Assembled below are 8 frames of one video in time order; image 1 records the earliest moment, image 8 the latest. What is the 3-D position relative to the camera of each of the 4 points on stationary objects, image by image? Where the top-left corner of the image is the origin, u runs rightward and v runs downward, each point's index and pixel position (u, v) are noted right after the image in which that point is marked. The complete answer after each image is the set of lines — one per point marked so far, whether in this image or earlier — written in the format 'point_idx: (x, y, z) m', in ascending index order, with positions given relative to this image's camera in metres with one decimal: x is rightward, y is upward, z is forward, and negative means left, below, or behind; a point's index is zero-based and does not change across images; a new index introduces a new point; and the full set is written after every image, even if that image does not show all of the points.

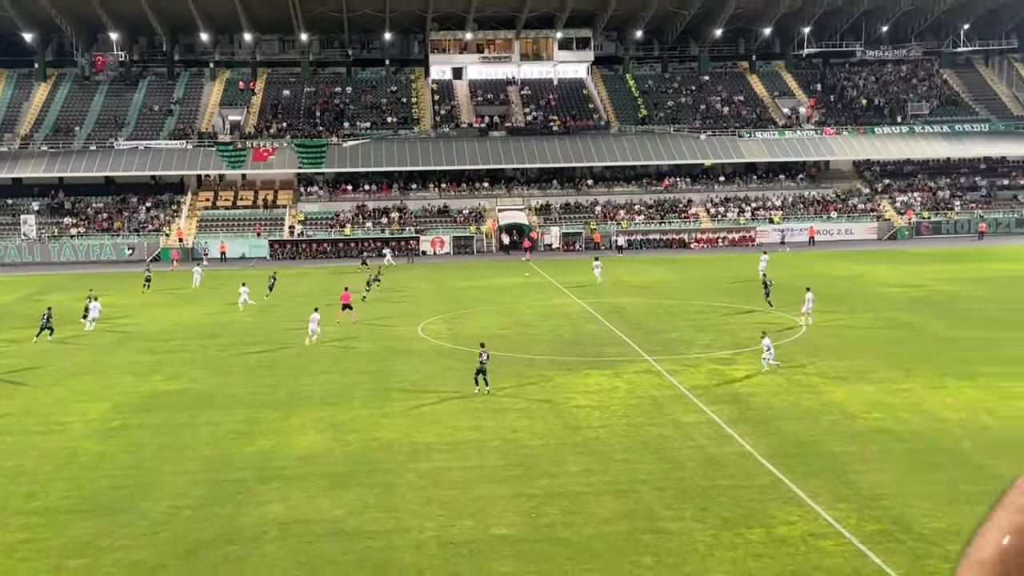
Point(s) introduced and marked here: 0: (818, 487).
0: (+6.7, -4.2, +16.1) m
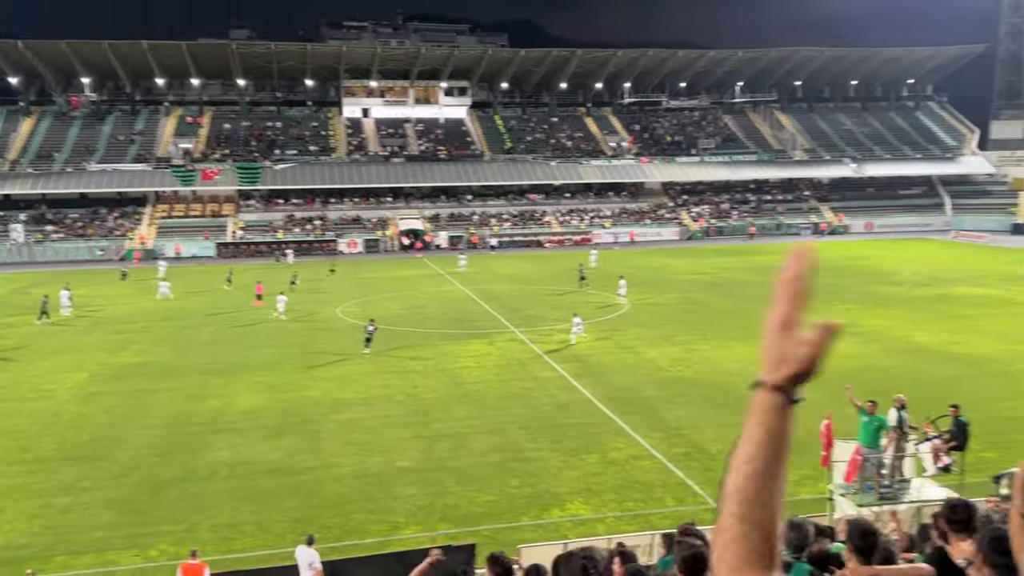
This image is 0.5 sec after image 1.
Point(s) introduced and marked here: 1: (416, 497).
0: (+3.7, -3.9, +23.3) m
1: (-2.2, -4.8, +18.9) m
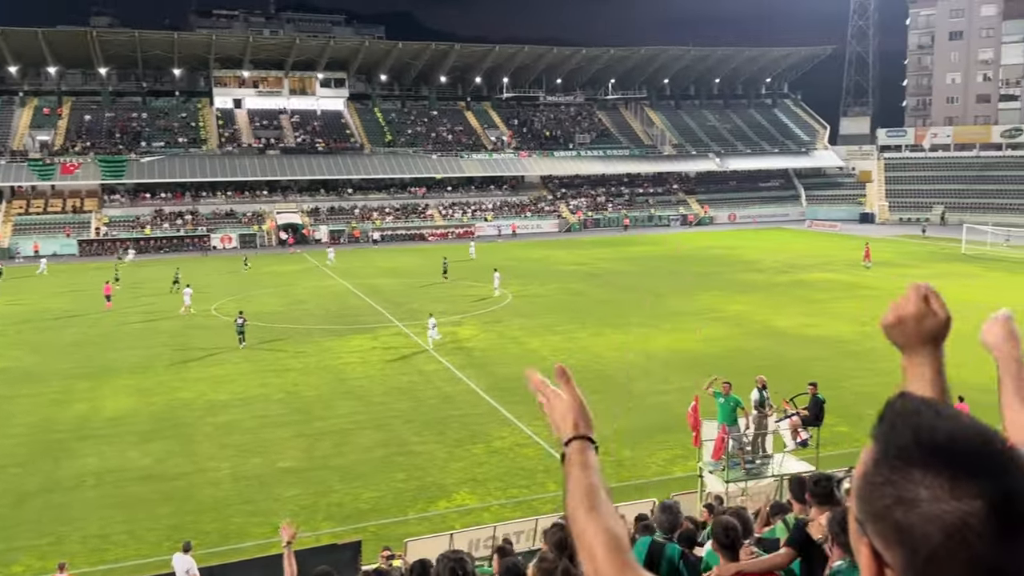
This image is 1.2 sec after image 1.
0: (+0.3, -3.7, +23.8) m
1: (-4.9, -4.8, +18.8) m
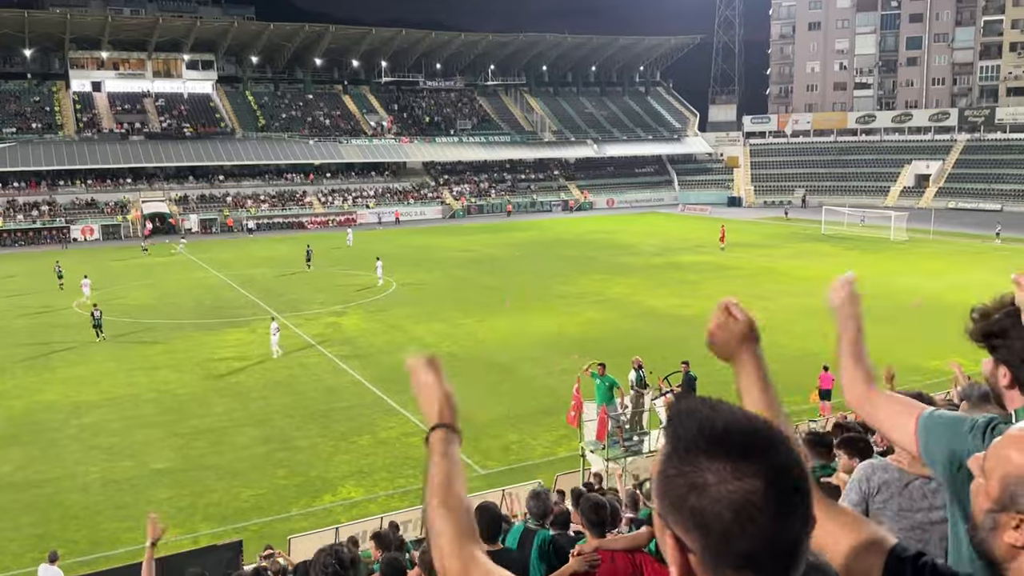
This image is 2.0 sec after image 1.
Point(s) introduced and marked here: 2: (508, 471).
0: (-3.1, -3.4, +23.8) m
1: (-7.5, -4.7, +18.1) m
2: (-0.1, -4.2, +18.7) m
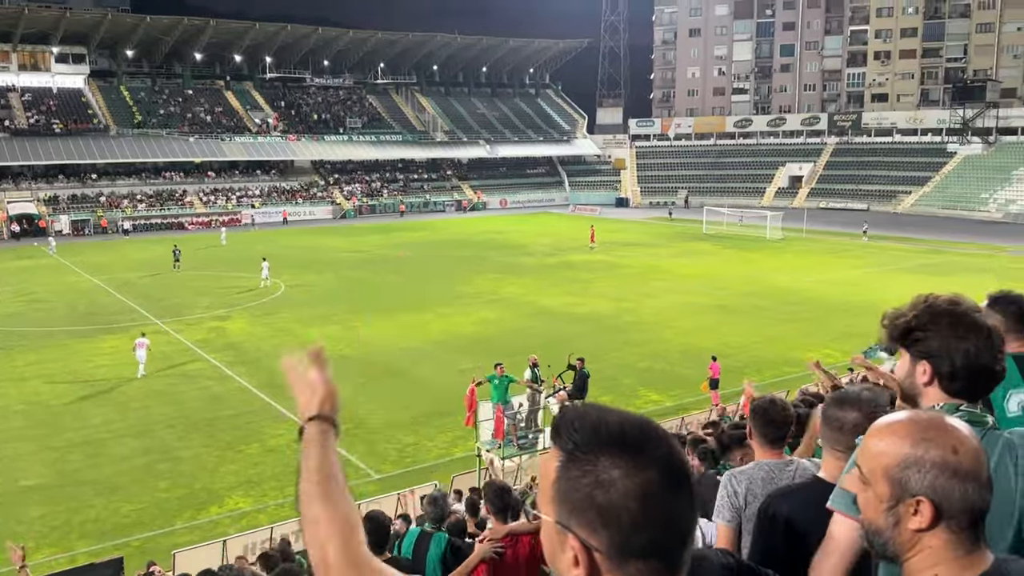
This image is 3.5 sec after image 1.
0: (-6.1, -3.4, +23.2) m
1: (-9.7, -4.8, +16.9) m
2: (-2.4, -4.2, +18.6) m
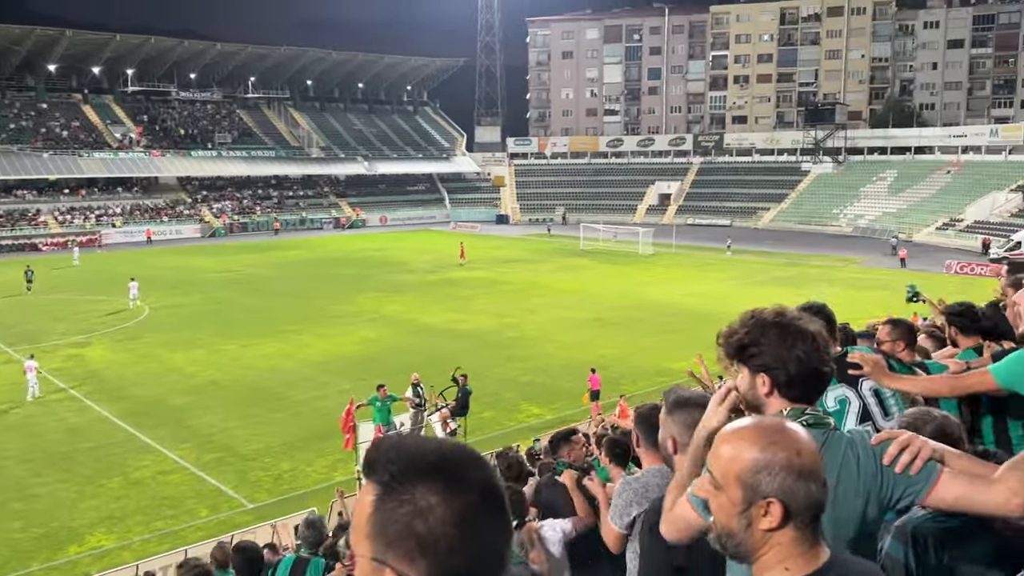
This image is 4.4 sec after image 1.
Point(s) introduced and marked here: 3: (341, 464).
0: (-9.3, -4.1, +22.0) m
1: (-12.1, -5.3, +15.2) m
2: (-5.1, -4.7, +17.9) m
3: (-4.2, -4.3, +19.9) m
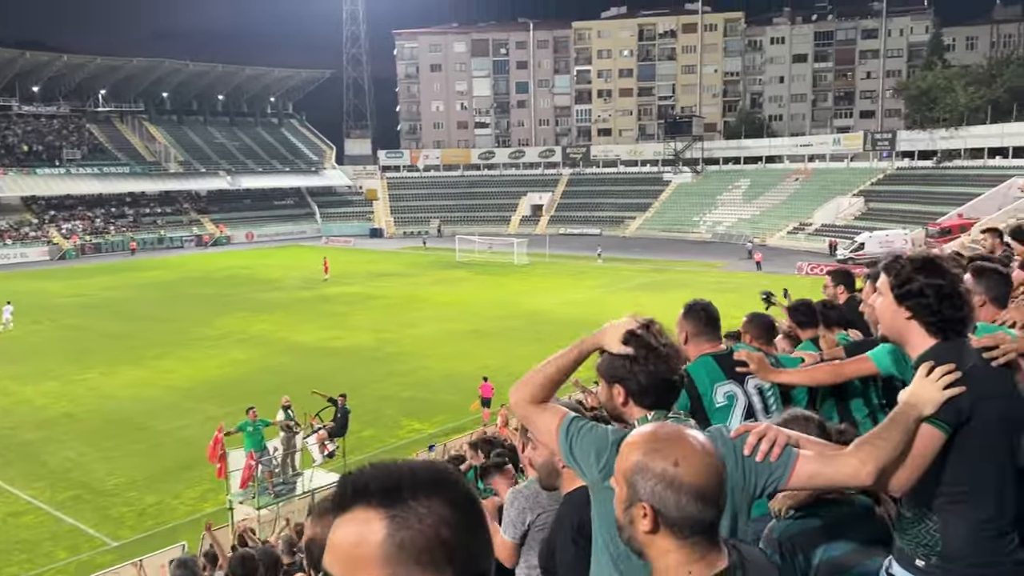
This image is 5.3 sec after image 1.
0: (-12.5, -4.8, +20.4) m
1: (-14.1, -6.1, +13.3) m
2: (-7.6, -5.2, +17.0) m
3: (-7.1, -4.8, +19.1) m
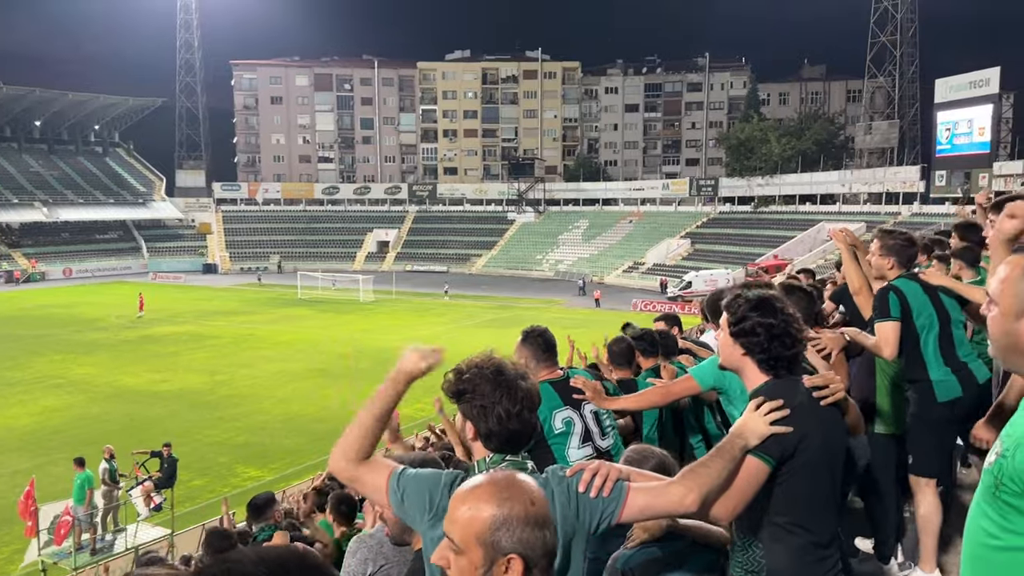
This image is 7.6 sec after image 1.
0: (-16.0, -5.7, +17.4) m
1: (-16.2, -6.6, +10.1) m
2: (-10.6, -5.9, +14.9) m
3: (-10.5, -5.7, +17.1) m
